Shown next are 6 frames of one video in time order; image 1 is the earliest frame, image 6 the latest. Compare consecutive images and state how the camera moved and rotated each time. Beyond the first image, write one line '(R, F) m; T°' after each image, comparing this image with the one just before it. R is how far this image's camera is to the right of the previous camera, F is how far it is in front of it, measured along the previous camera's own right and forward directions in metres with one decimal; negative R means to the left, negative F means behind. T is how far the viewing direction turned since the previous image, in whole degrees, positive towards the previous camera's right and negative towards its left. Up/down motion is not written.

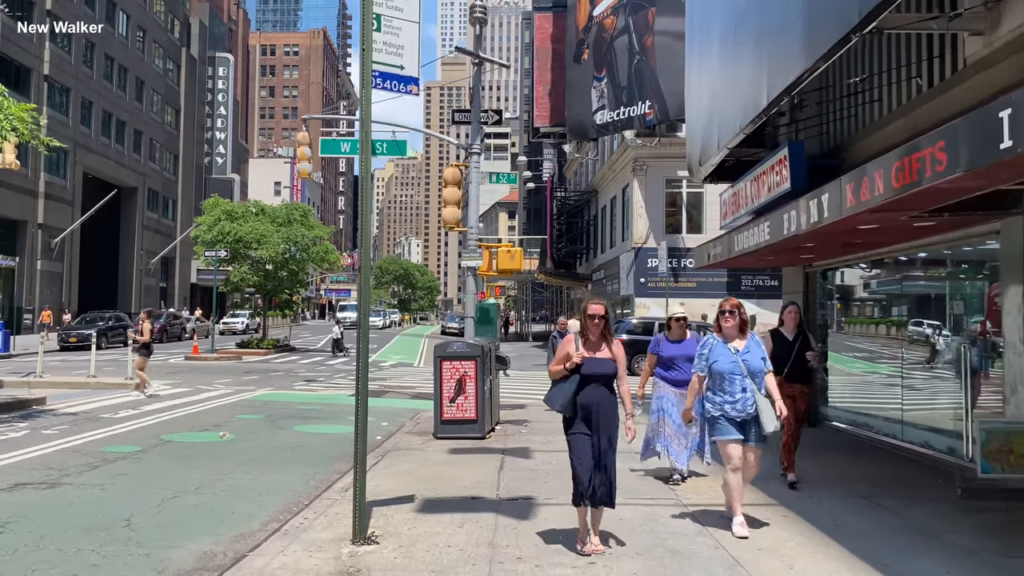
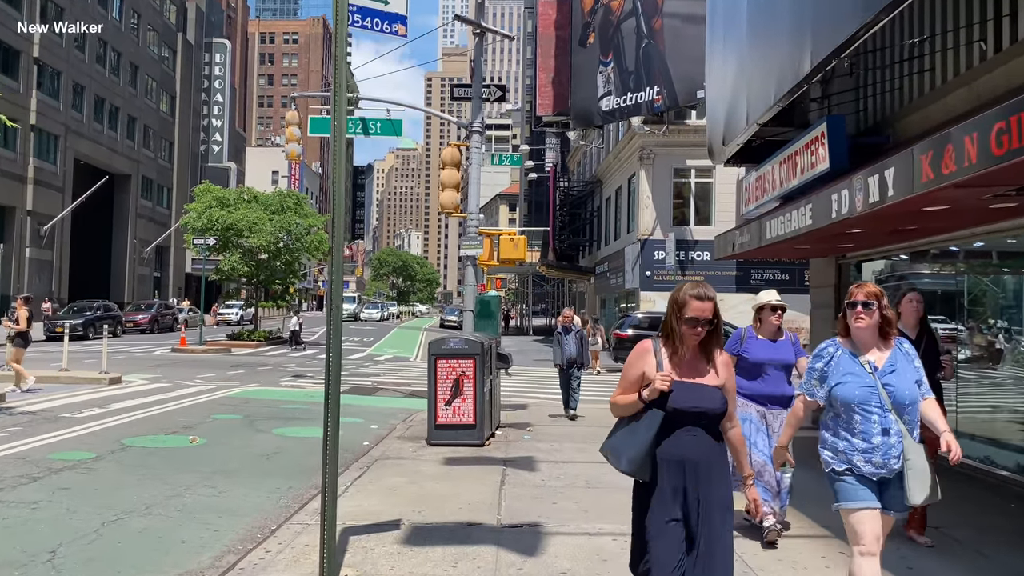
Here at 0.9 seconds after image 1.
(0.0, +1.1) m; 0°
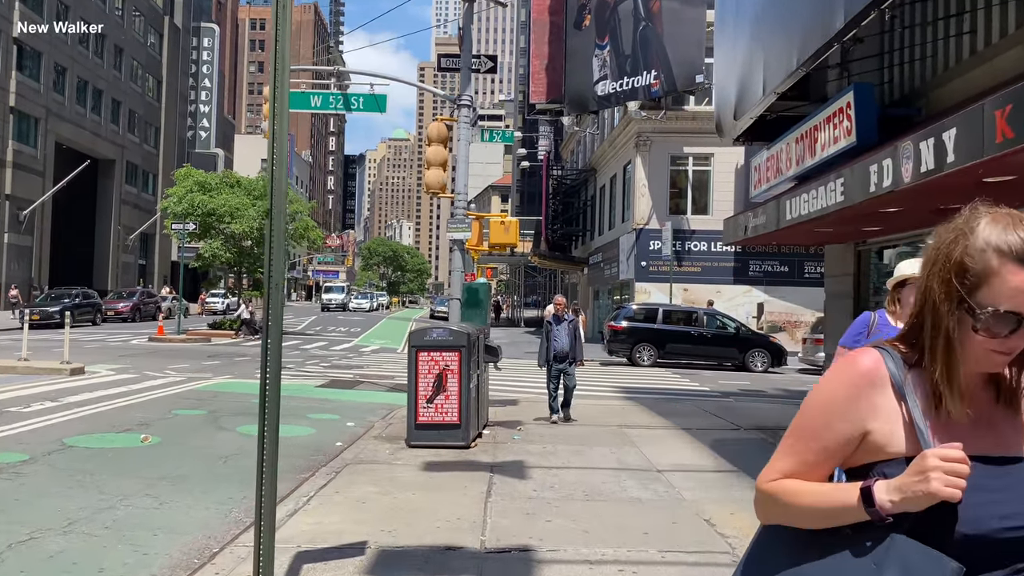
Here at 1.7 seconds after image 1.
(0.0, +0.9) m; +1°
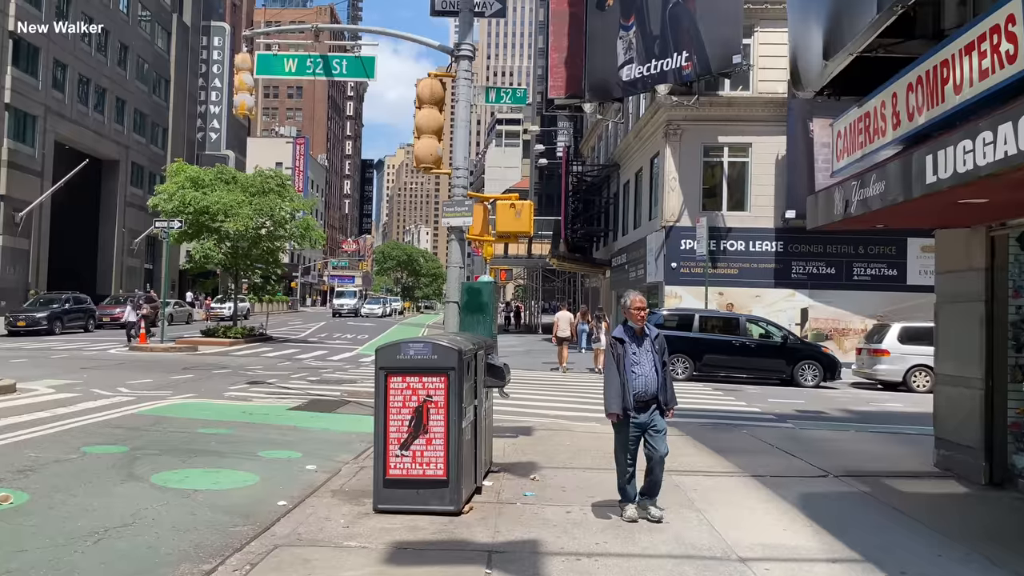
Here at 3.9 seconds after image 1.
(+0.1, +2.5) m; -1°
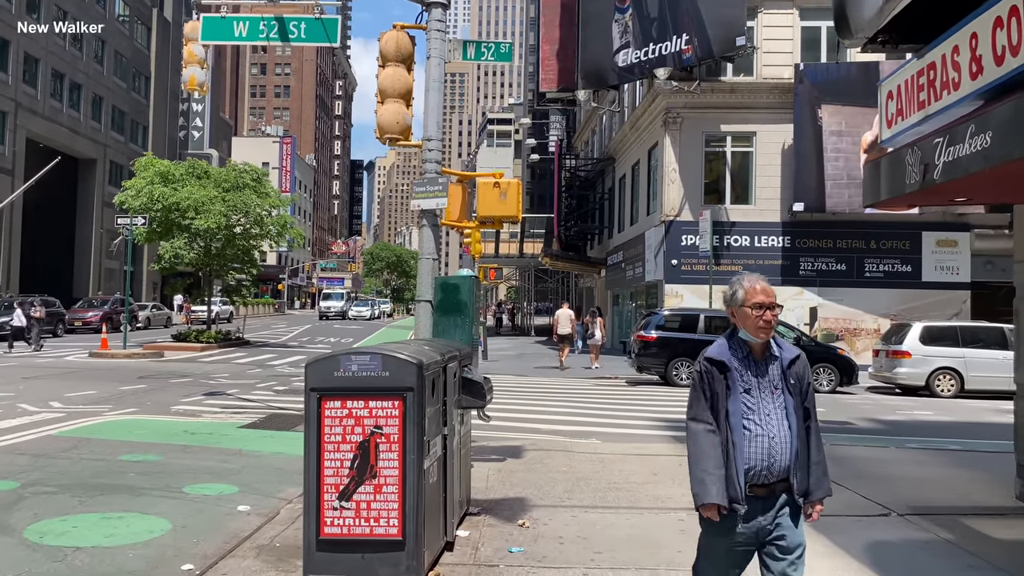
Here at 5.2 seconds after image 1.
(+0.1, +1.5) m; +1°
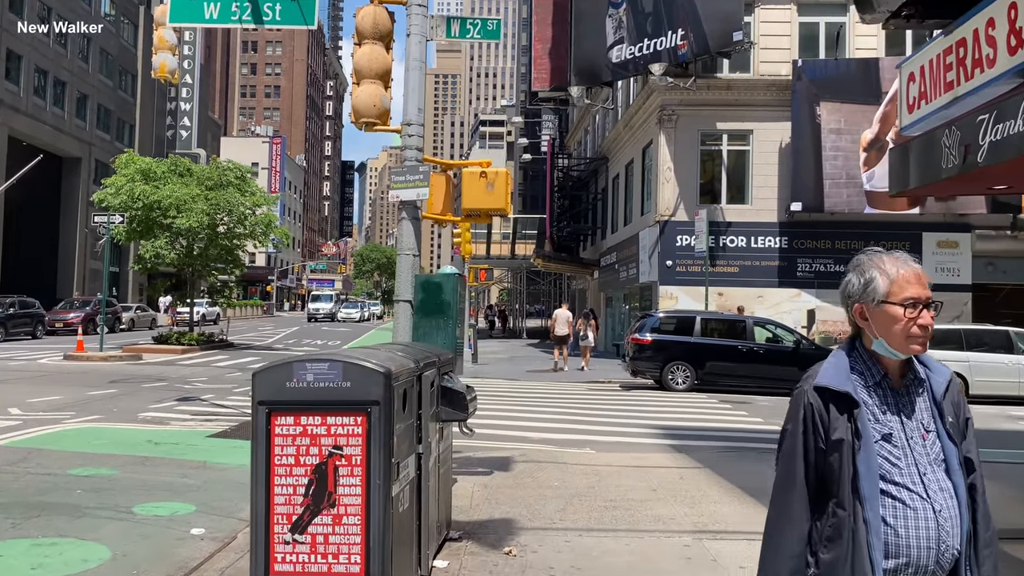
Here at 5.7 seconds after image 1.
(0.0, +0.6) m; +1°
